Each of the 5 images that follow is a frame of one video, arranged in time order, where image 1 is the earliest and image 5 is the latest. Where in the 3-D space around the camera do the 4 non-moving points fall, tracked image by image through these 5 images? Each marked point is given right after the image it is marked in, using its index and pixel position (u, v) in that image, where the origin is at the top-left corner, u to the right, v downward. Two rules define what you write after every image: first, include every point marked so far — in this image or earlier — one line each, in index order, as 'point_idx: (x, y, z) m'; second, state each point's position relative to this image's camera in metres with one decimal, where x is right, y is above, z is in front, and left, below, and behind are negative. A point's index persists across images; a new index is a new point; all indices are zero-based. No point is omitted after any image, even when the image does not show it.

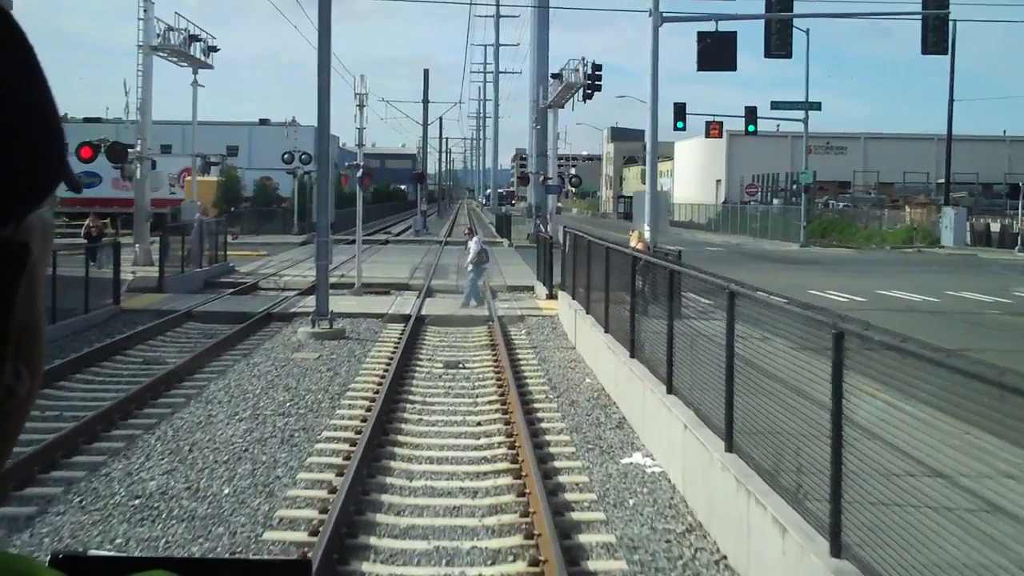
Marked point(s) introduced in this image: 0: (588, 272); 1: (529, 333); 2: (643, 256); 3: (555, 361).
0: (+1.1, +0.2, +16.0) m
1: (+0.3, -0.8, +17.9) m
2: (+1.4, +0.3, +11.3) m
3: (+0.6, -1.0, +14.8) m
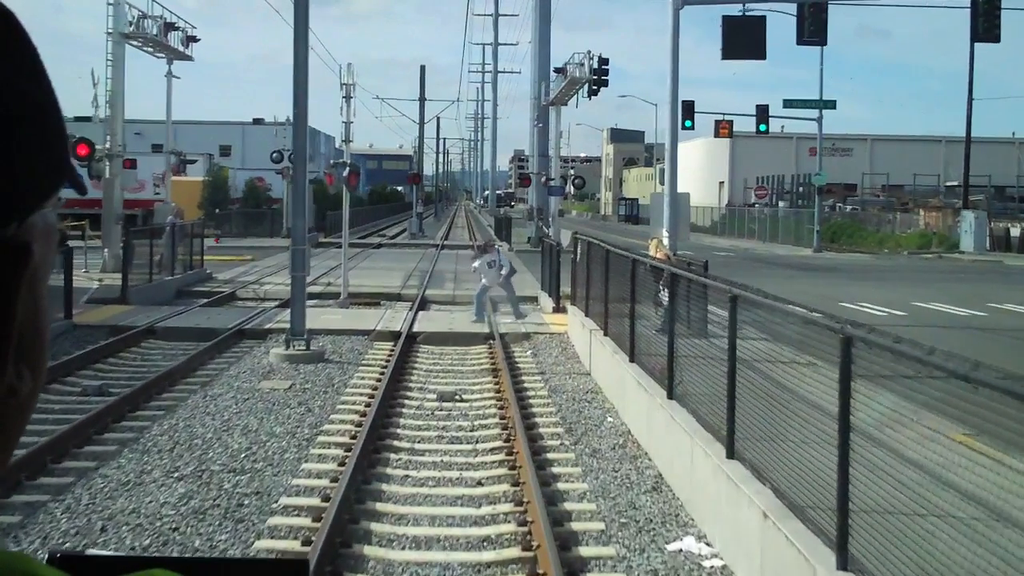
0: (+1.1, +0.2, +15.3) m
1: (+0.3, -0.9, +17.1) m
2: (+1.4, +0.2, +10.6) m
3: (+0.6, -1.1, +14.1) m
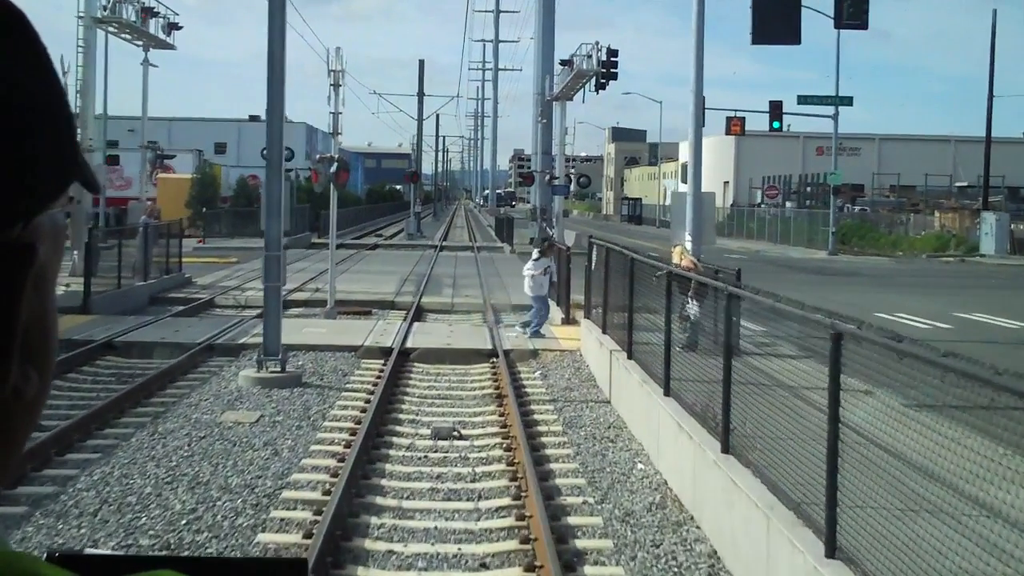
0: (+1.1, +0.1, +14.7) m
1: (+0.3, -1.0, +16.5) m
2: (+1.4, +0.2, +10.0) m
3: (+0.6, -1.1, +13.5) m
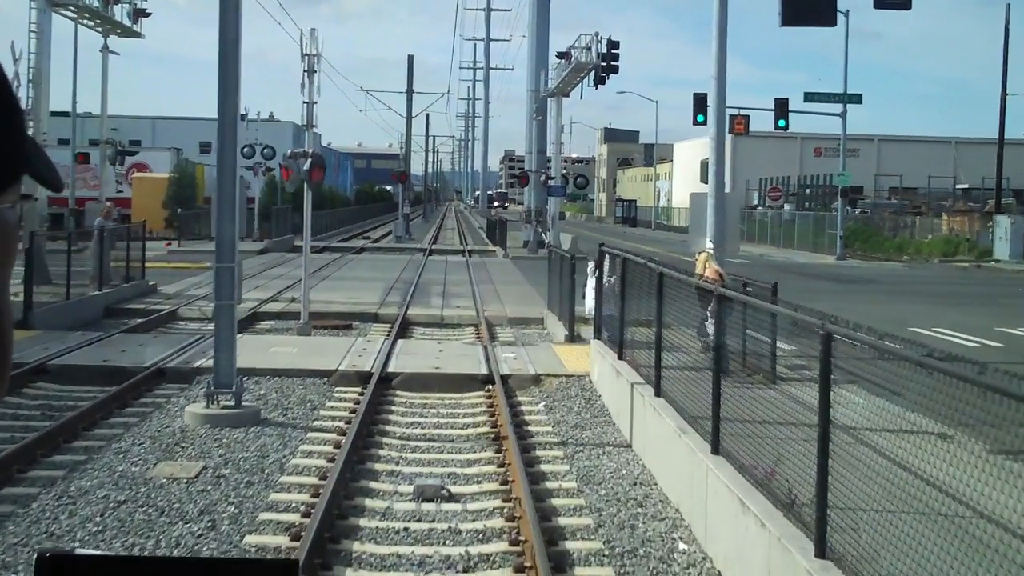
0: (+1.0, 0.0, +14.0) m
1: (+0.2, -1.0, +15.8) m
2: (+1.3, +0.1, +9.3) m
3: (+0.5, -1.2, +12.8) m
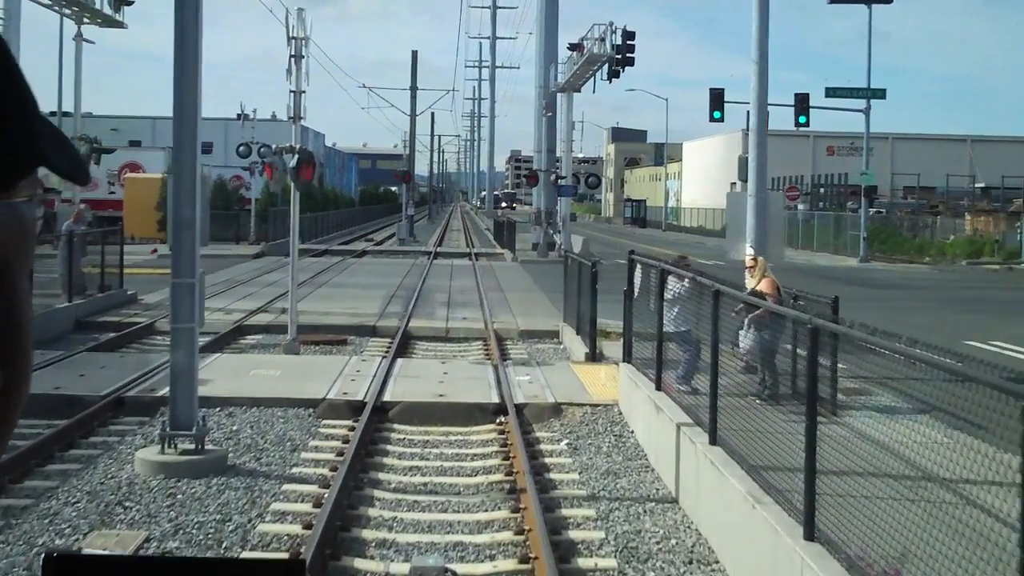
0: (+1.1, 0.0, +13.4) m
1: (+0.3, -1.1, +15.2) m
2: (+1.4, +0.1, +8.7) m
3: (+0.6, -1.3, +12.2) m
